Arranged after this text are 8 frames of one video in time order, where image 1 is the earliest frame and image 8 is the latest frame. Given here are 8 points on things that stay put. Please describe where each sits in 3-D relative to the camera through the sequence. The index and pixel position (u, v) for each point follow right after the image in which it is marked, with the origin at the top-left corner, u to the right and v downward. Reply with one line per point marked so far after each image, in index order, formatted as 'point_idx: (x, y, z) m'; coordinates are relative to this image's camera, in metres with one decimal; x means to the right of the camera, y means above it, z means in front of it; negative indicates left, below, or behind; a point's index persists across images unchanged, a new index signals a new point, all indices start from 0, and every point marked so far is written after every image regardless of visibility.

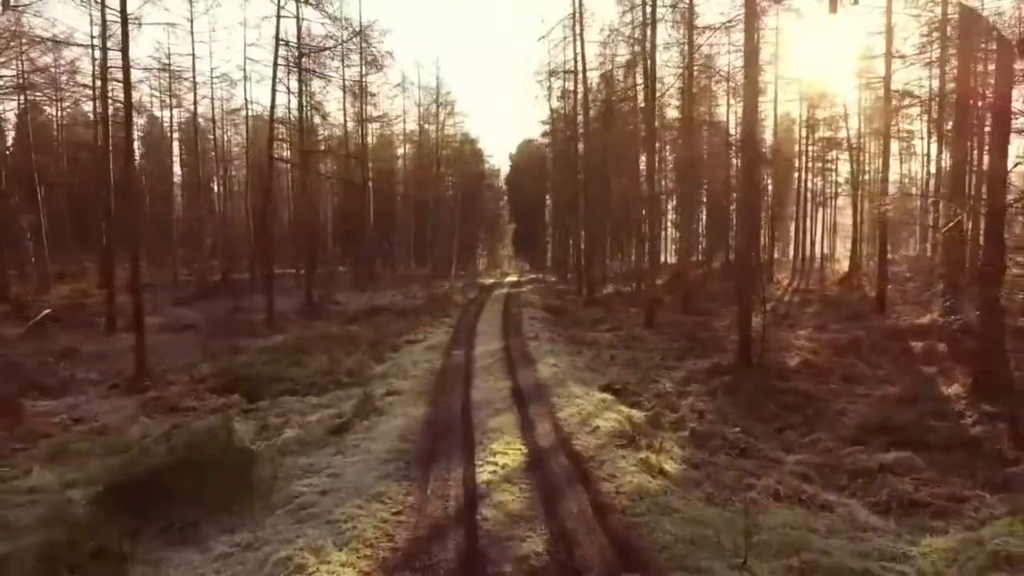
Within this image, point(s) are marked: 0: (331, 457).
0: (-2.6, -2.4, +8.2) m
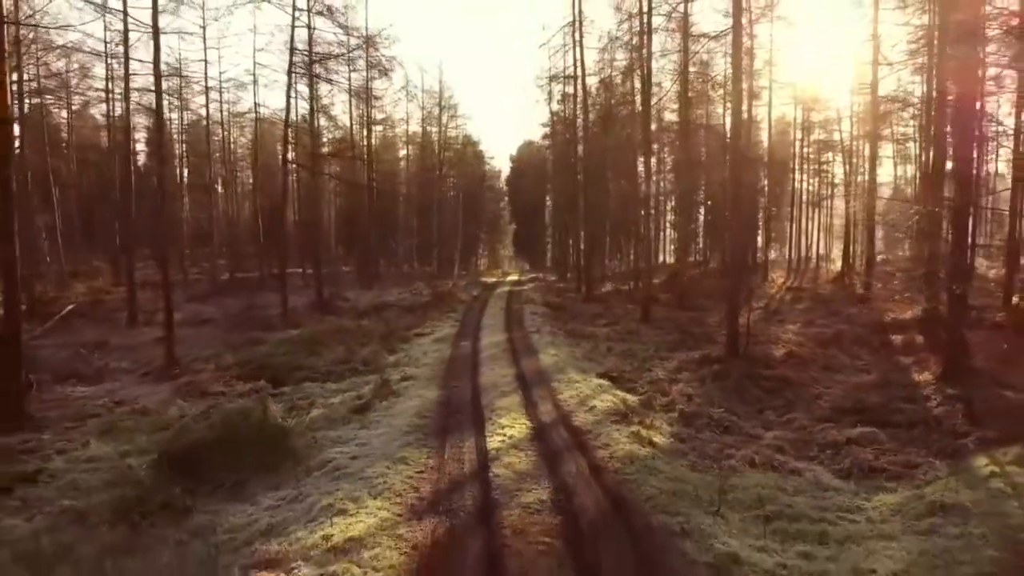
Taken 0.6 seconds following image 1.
0: (-2.5, -2.3, +9.2) m
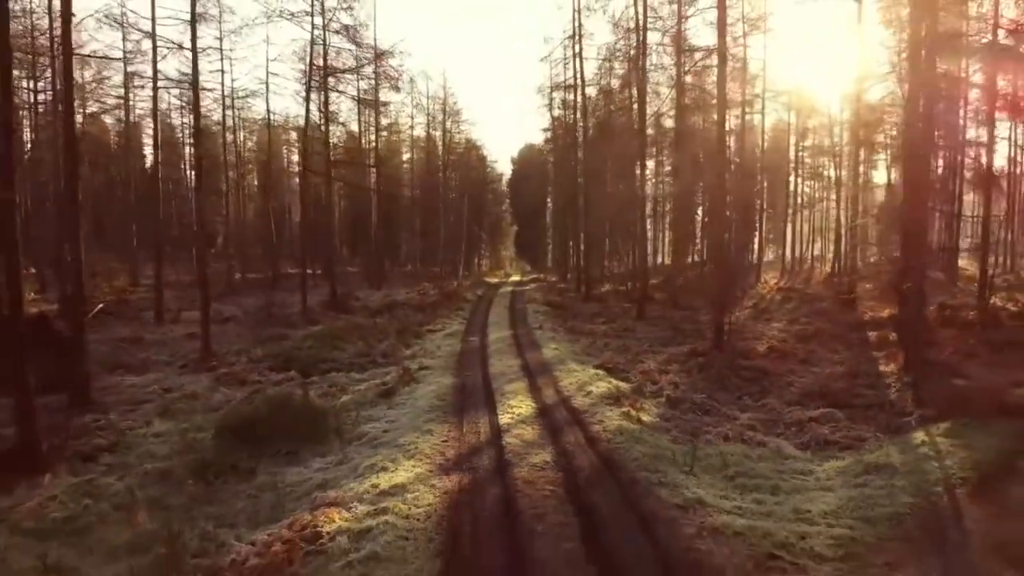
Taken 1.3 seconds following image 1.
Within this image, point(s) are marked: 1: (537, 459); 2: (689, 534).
0: (-2.3, -2.2, +10.6) m
1: (+0.3, -2.3, +7.8) m
2: (+1.9, -2.6, +6.1) m
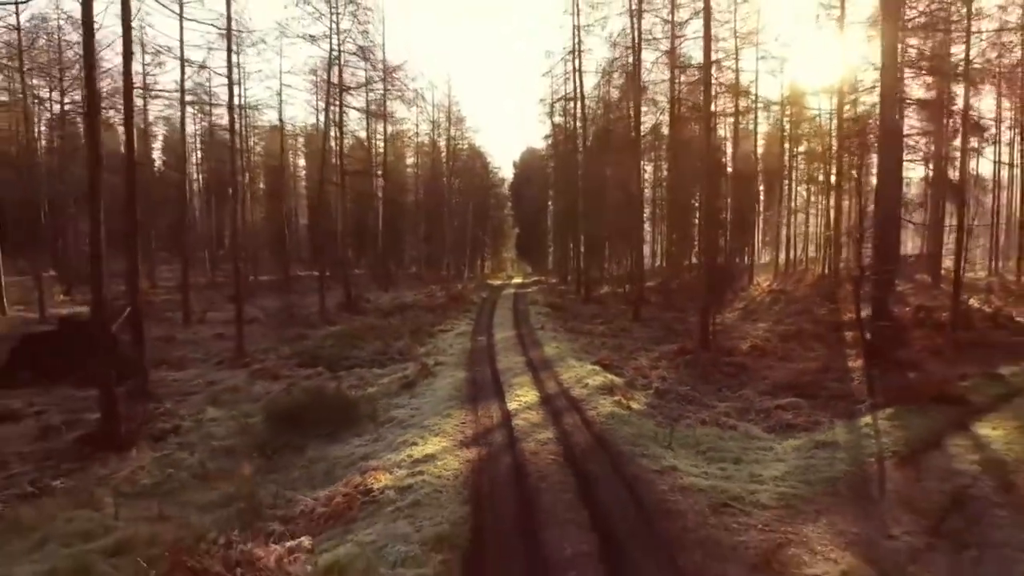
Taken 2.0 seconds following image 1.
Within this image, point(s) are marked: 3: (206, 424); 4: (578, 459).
0: (-2.2, -2.4, +12.2) m
1: (+0.5, -2.4, +9.4) m
2: (+2.0, -2.7, +7.7) m
3: (-6.1, -2.7, +11.4) m
4: (+1.0, -2.6, +8.6) m
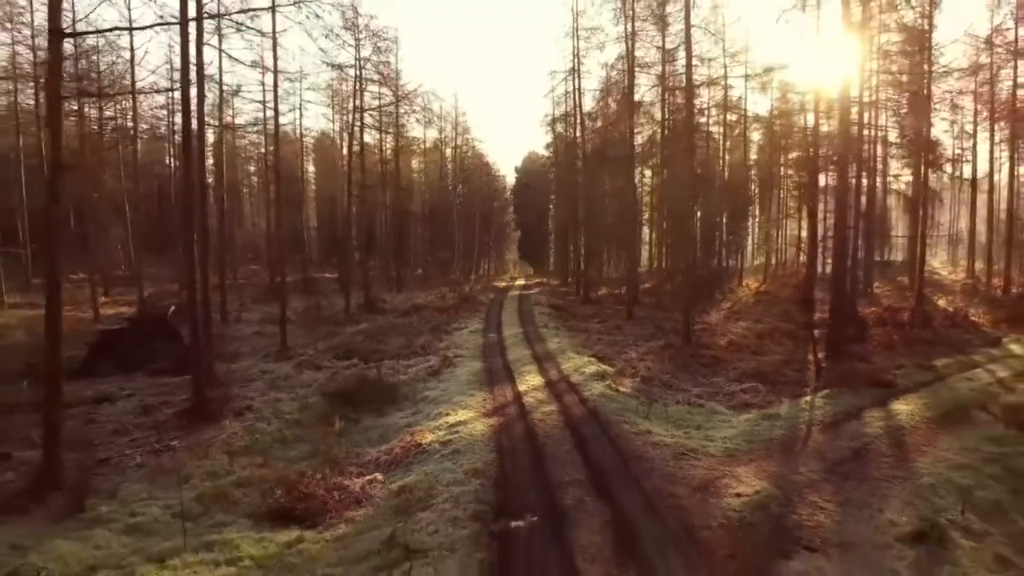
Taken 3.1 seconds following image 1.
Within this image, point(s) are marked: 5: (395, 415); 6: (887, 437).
0: (-1.9, -2.5, +14.8) m
1: (+0.7, -2.5, +12.0) m
2: (+2.3, -2.8, +10.3) m
3: (-5.8, -2.8, +14.1) m
4: (+1.2, -2.7, +11.2) m
5: (-2.6, -2.8, +12.7) m
6: (+7.0, -2.8, +10.7) m
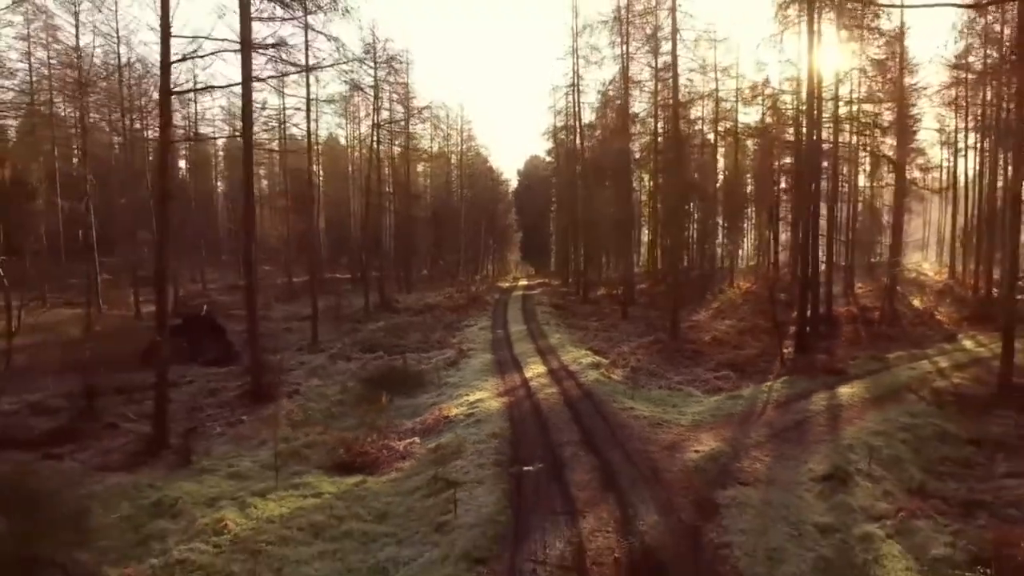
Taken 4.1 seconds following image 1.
0: (-1.7, -2.5, +17.3) m
1: (+0.9, -2.6, +14.5) m
2: (+2.5, -2.8, +12.7) m
3: (-5.6, -2.9, +16.5) m
4: (+1.4, -2.7, +13.7) m
5: (-2.4, -2.9, +15.2) m
6: (+7.2, -2.9, +13.2) m
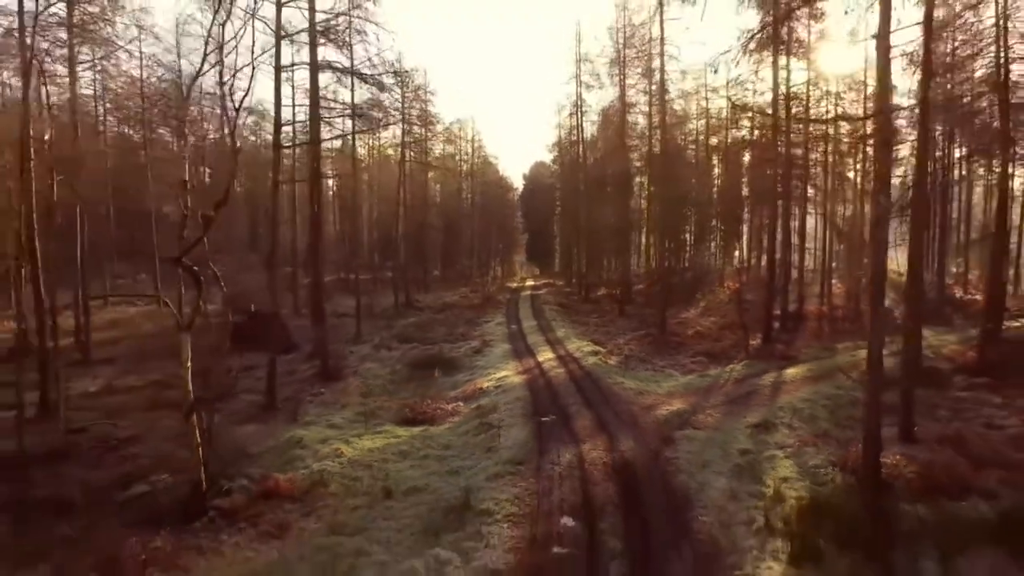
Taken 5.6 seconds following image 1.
0: (-1.2, -2.6, +21.3) m
1: (+1.5, -2.7, +18.6) m
2: (+3.0, -2.9, +16.8) m
3: (-5.1, -2.9, +20.6) m
4: (+2.0, -2.8, +17.7) m
5: (-1.8, -2.9, +19.2) m
6: (+7.8, -2.9, +17.2) m
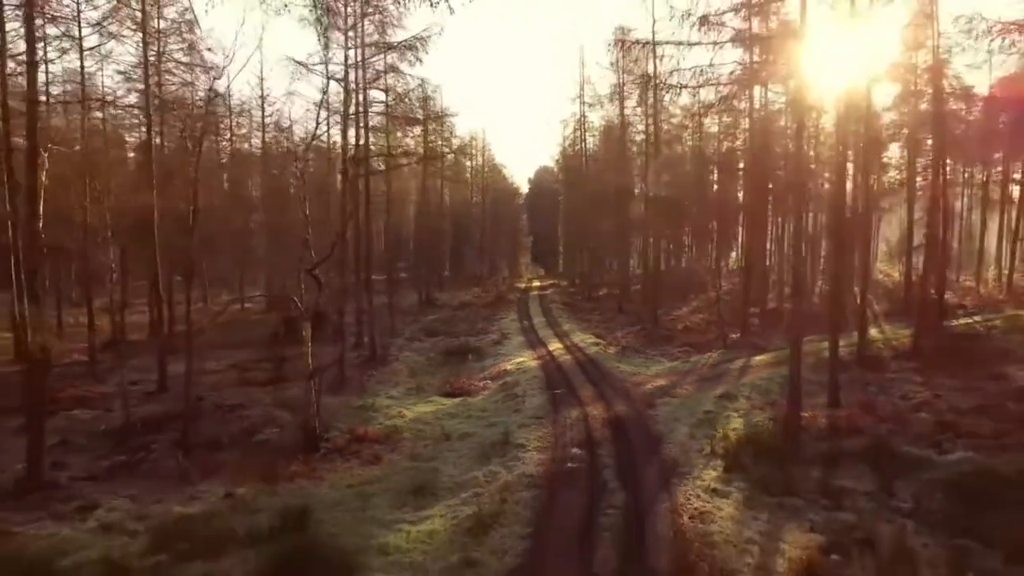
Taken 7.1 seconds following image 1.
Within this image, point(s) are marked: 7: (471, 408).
0: (-0.5, -2.6, +25.4) m
1: (+2.1, -2.7, +22.6) m
2: (+3.6, -3.0, +20.8) m
3: (-4.4, -3.0, +24.7) m
4: (+2.6, -2.8, +21.8) m
5: (-1.2, -3.0, +23.3) m
6: (+8.4, -3.0, +21.2) m
7: (-1.2, -3.6, +17.0) m
